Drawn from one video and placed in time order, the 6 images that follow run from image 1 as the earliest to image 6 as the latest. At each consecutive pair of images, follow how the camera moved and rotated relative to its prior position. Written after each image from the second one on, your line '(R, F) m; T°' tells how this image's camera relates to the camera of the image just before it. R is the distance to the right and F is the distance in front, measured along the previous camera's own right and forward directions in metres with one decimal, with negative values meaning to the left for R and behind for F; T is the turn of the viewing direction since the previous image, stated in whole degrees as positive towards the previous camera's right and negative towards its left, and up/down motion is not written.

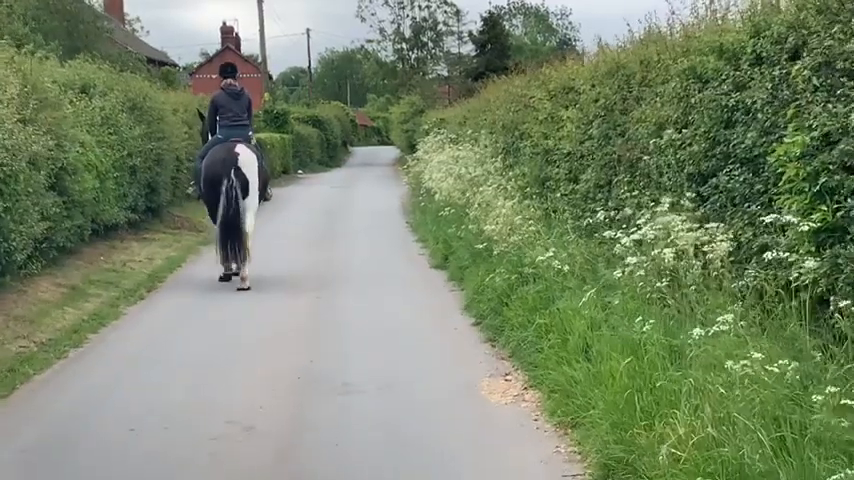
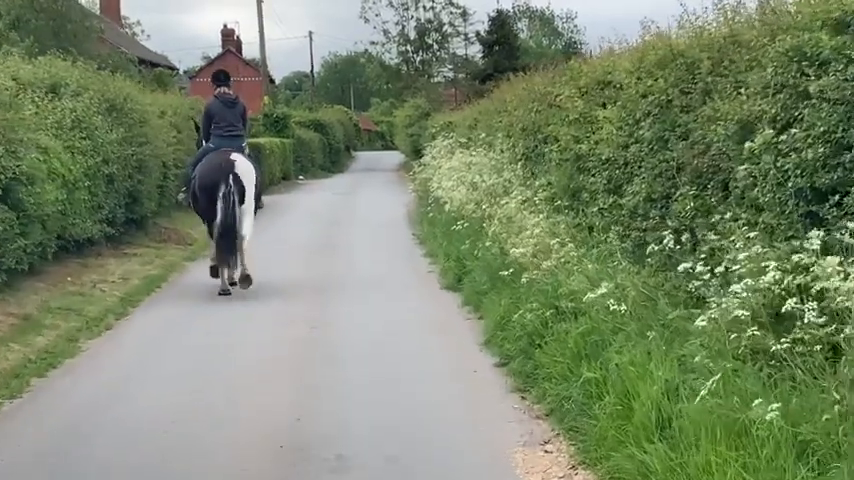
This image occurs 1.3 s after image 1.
(-0.1, +1.8) m; 0°
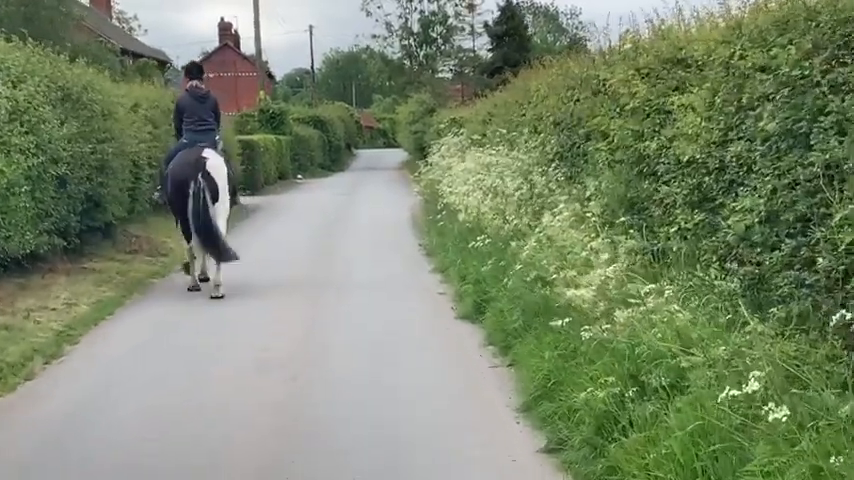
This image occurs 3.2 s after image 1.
(-0.1, +2.6) m; 0°
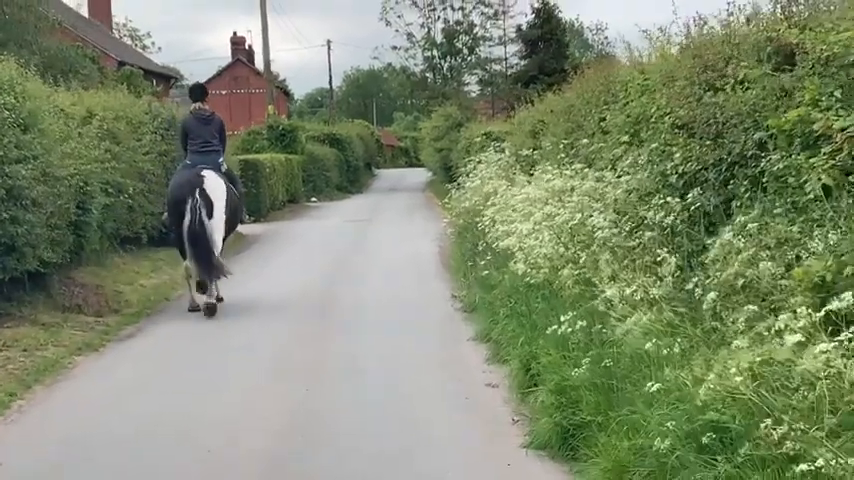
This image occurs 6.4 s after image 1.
(-0.1, +4.4) m; -1°
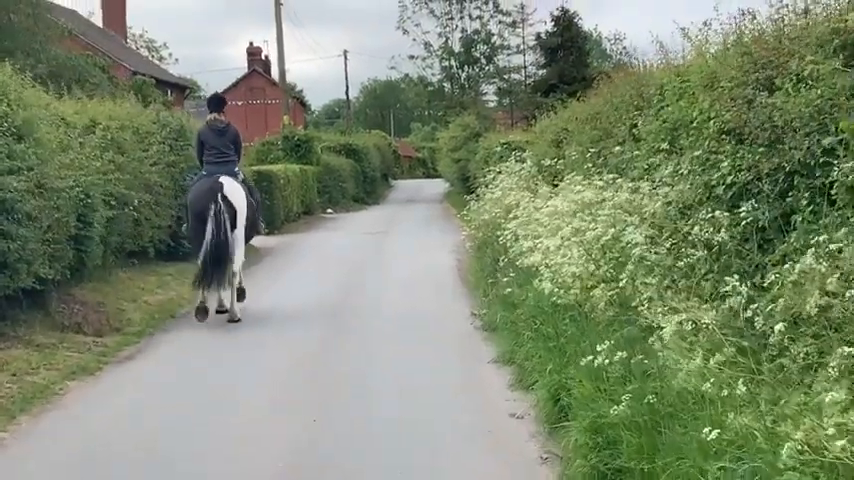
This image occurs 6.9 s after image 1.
(0.0, +0.7) m; -1°
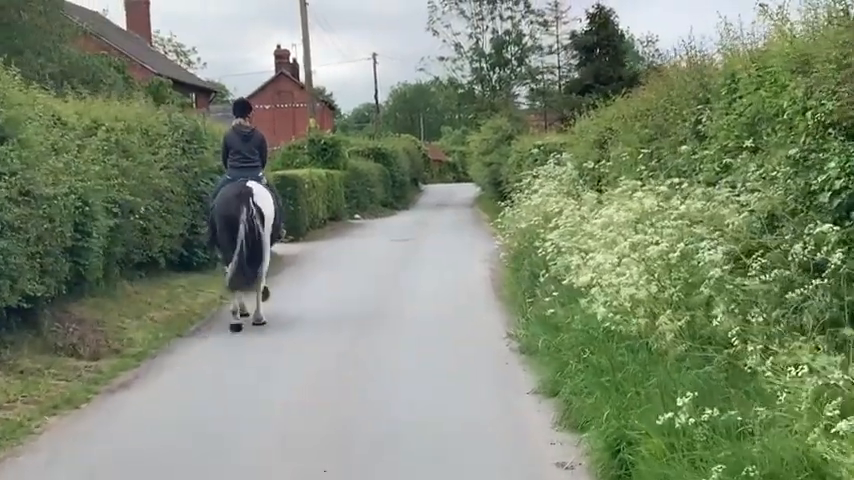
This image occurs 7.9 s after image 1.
(0.0, +1.3) m; -1°
